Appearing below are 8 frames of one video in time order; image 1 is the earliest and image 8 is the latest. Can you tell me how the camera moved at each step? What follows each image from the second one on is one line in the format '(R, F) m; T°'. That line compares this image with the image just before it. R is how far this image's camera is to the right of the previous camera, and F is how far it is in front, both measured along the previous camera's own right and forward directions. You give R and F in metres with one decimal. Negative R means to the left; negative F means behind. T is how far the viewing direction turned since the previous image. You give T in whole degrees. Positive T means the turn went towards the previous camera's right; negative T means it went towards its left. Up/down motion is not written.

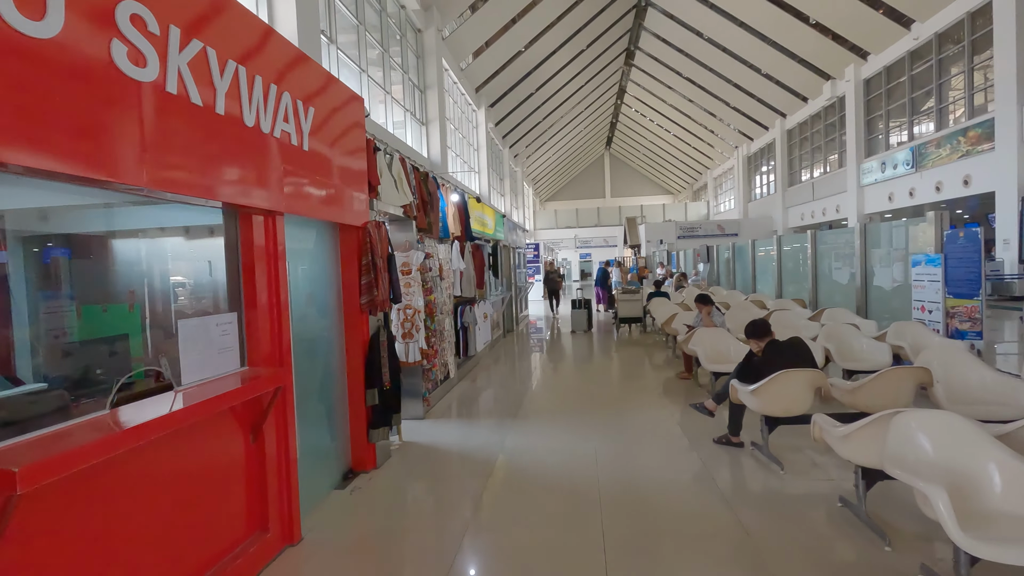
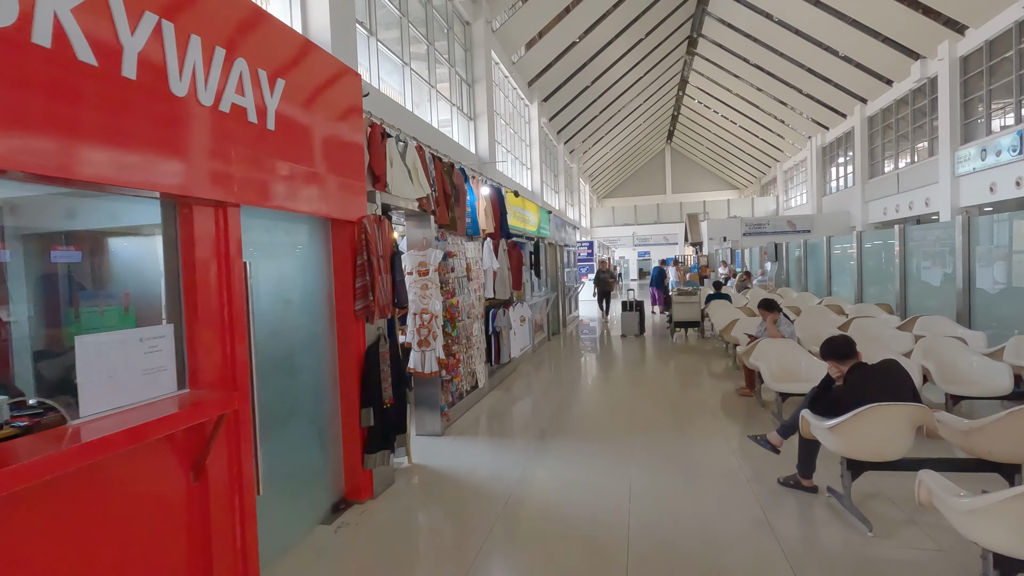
(+0.2, +0.6) m; -6°
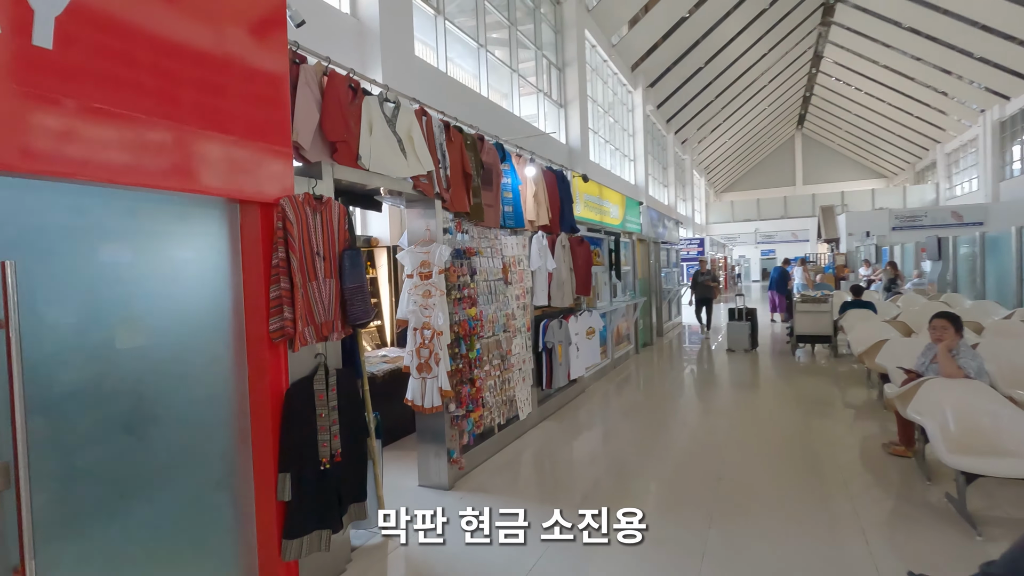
(+0.5, +1.3) m; -12°
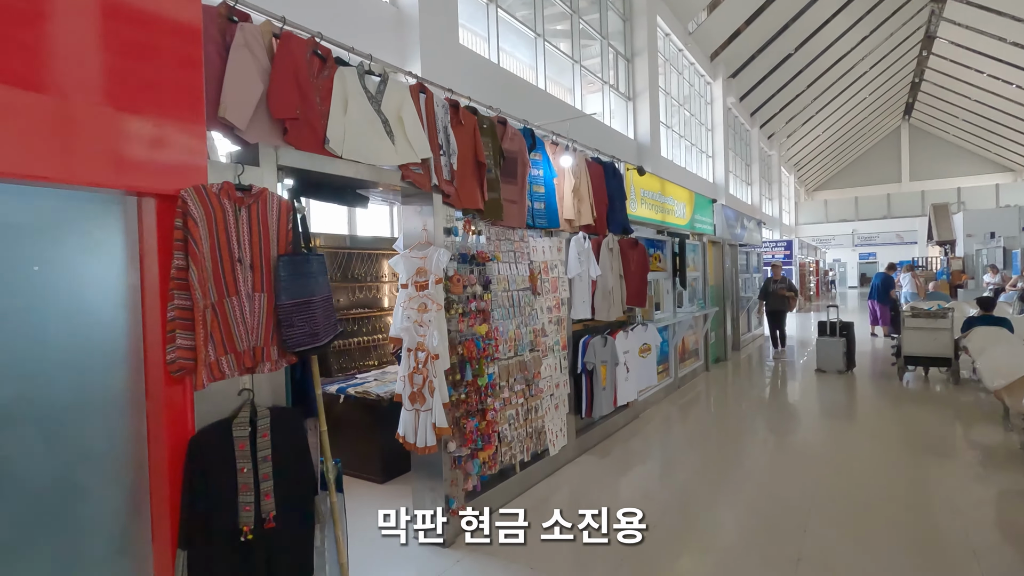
(+0.3, +0.7) m; -8°
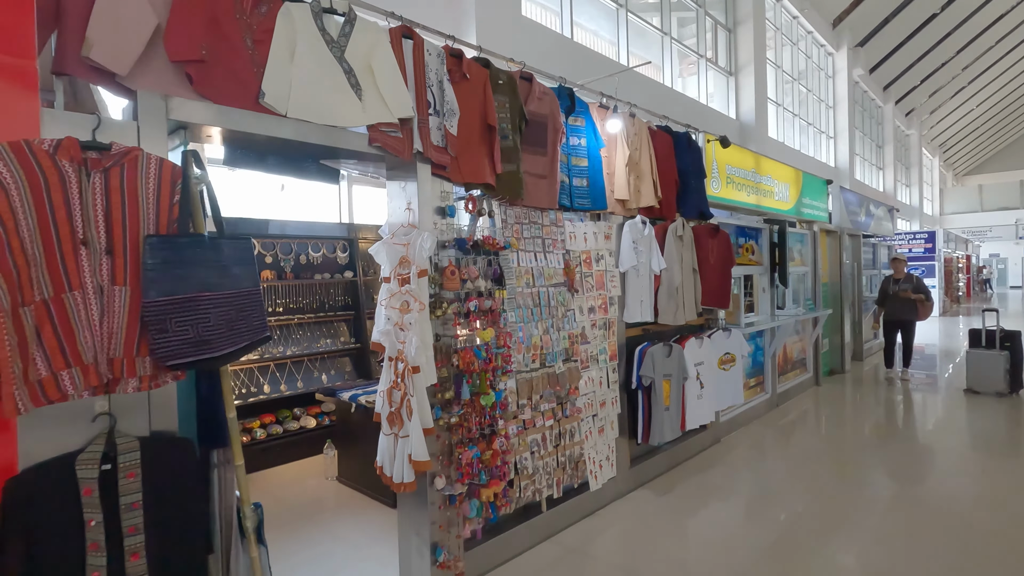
(+0.4, +0.7) m; -11°
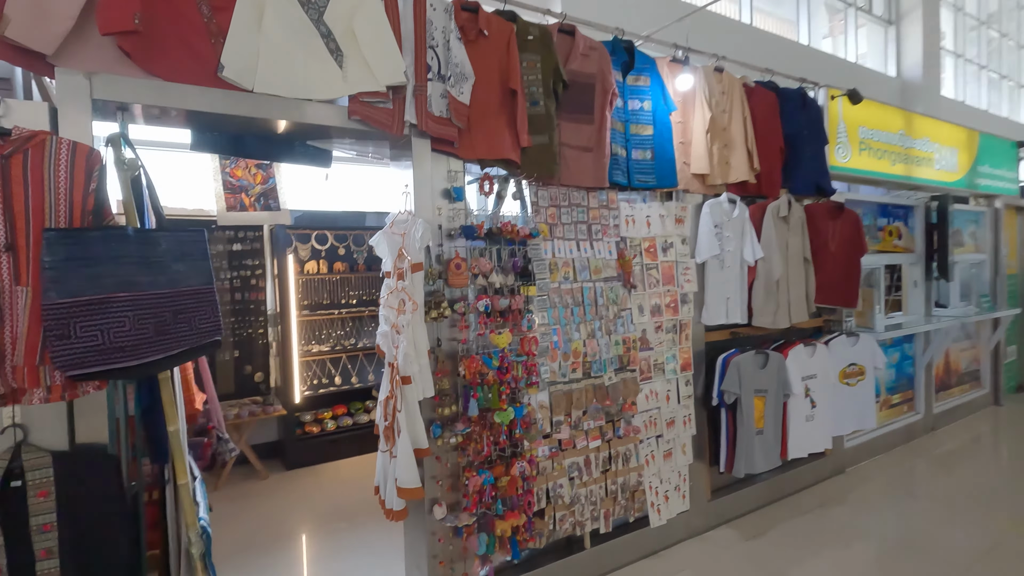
(+0.4, +0.5) m; -14°
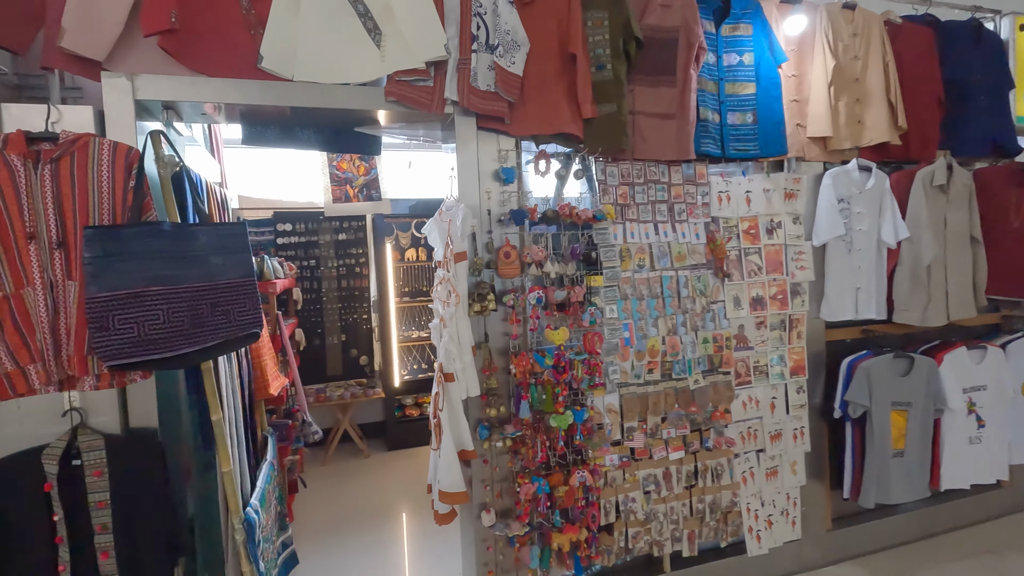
(+0.3, +0.2) m; -14°
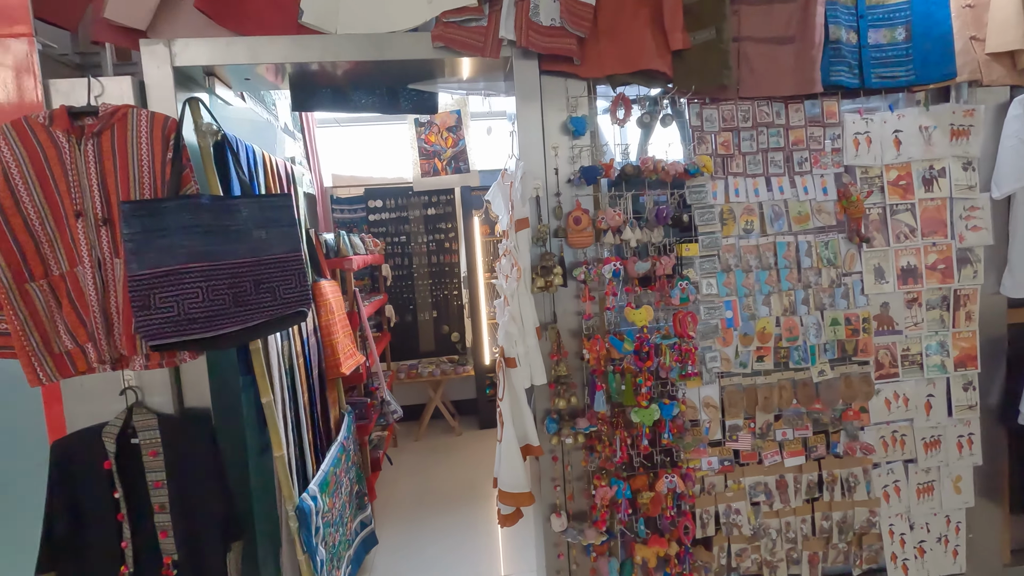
(+0.1, +0.3) m; -12°
